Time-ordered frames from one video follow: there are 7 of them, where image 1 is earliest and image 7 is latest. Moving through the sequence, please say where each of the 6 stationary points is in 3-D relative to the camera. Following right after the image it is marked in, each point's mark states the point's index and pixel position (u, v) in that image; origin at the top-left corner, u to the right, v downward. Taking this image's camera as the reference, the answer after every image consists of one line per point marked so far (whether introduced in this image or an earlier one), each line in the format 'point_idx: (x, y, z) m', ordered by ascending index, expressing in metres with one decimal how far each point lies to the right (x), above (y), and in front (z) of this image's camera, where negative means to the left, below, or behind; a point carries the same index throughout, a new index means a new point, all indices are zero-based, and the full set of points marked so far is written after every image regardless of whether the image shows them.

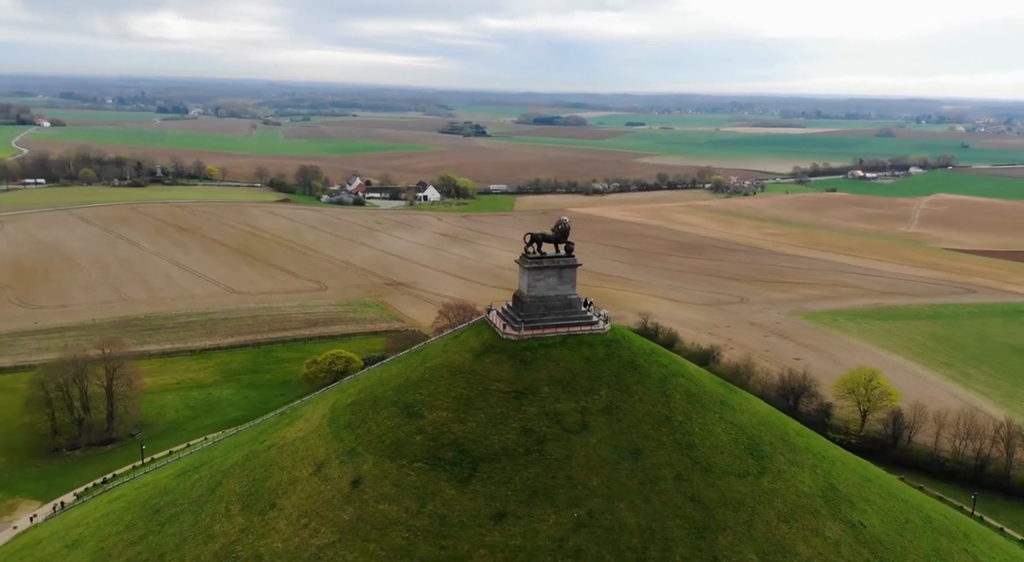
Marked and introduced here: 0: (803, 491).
0: (+6.1, -4.4, +14.8) m
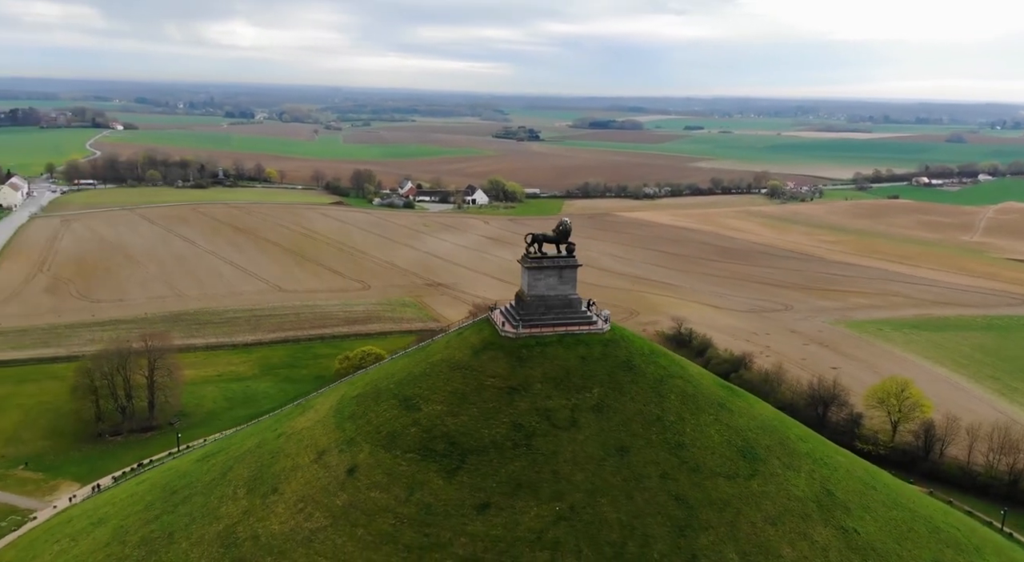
0: (+5.9, -4.4, +14.8) m
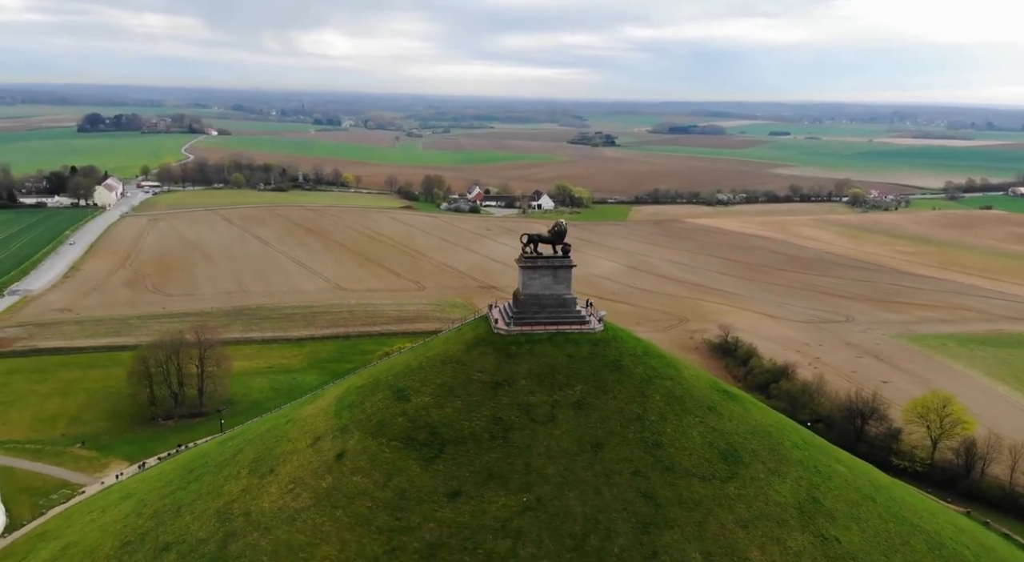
0: (+5.4, -4.5, +14.6) m
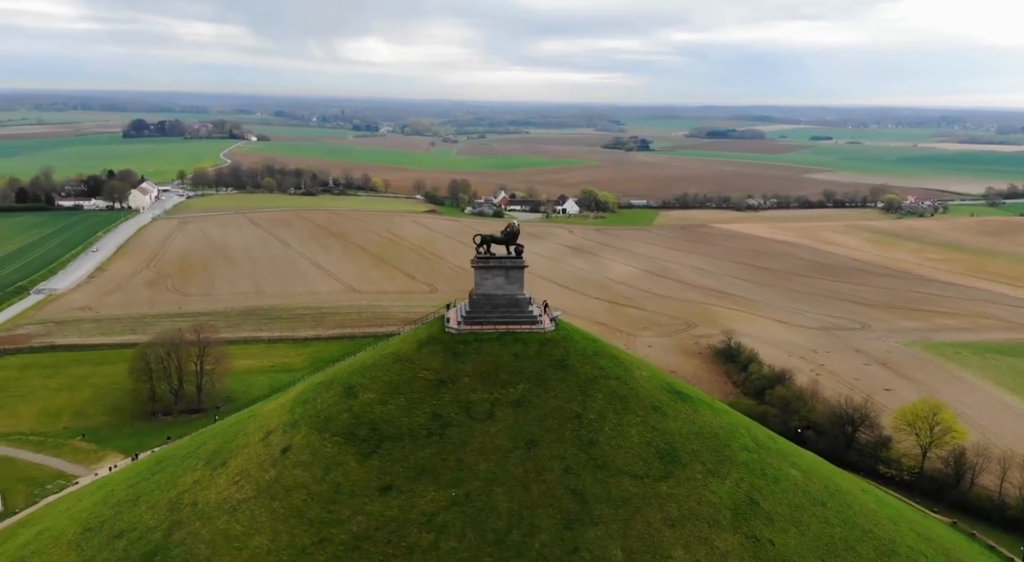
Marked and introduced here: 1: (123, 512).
0: (+4.1, -4.5, +14.7) m
1: (-9.3, -5.5, +16.9) m
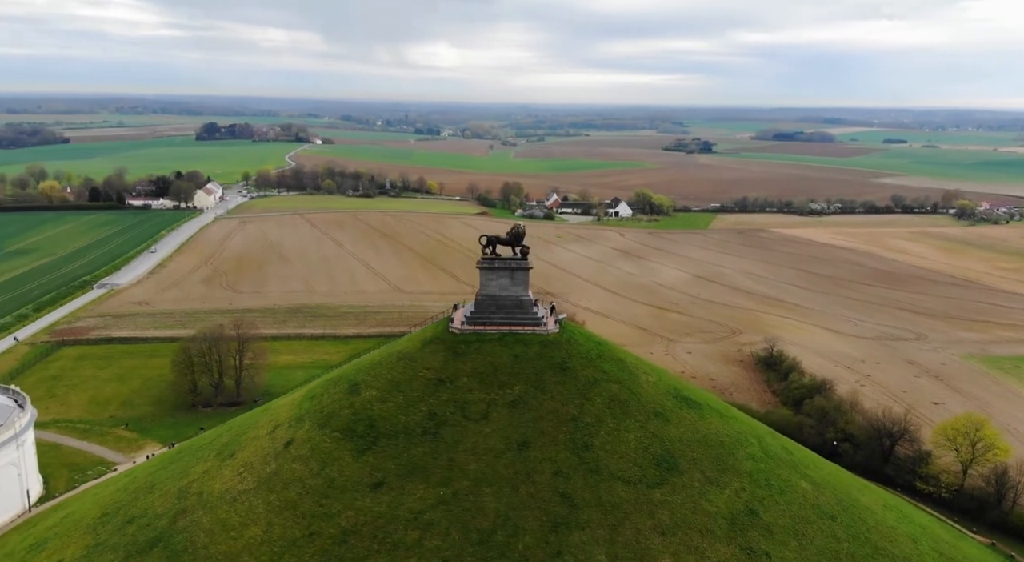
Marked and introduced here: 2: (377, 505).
0: (+3.9, -4.6, +14.4) m
1: (-9.3, -5.4, +17.6) m
2: (-2.6, -4.3, +13.8) m
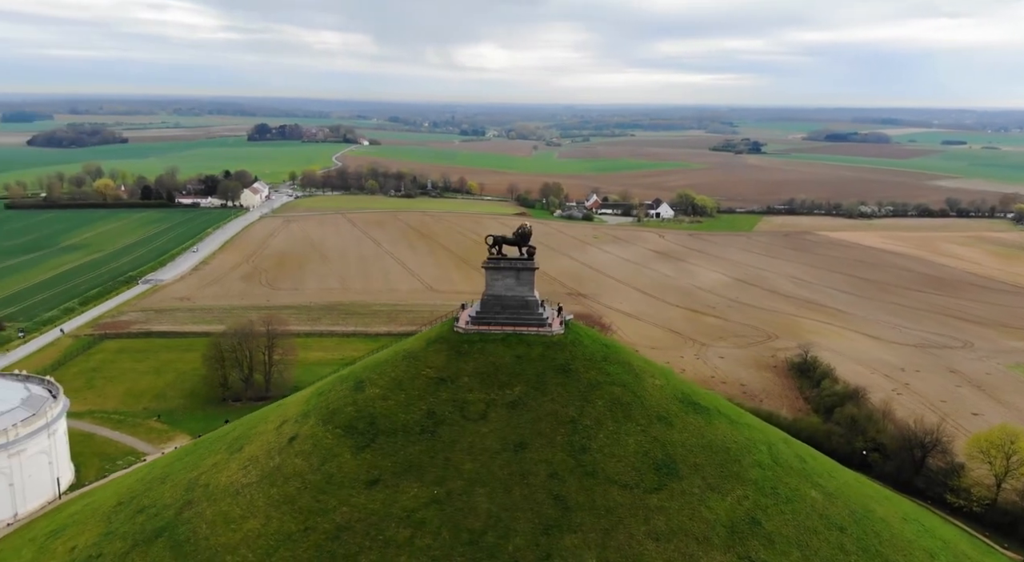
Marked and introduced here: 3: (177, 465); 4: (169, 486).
0: (+3.8, -4.7, +14.1) m
1: (-9.2, -5.3, +18.0) m
2: (-2.7, -4.3, +13.9) m
3: (-9.1, -5.0, +19.2) m
4: (-8.4, -5.0, +17.4) m
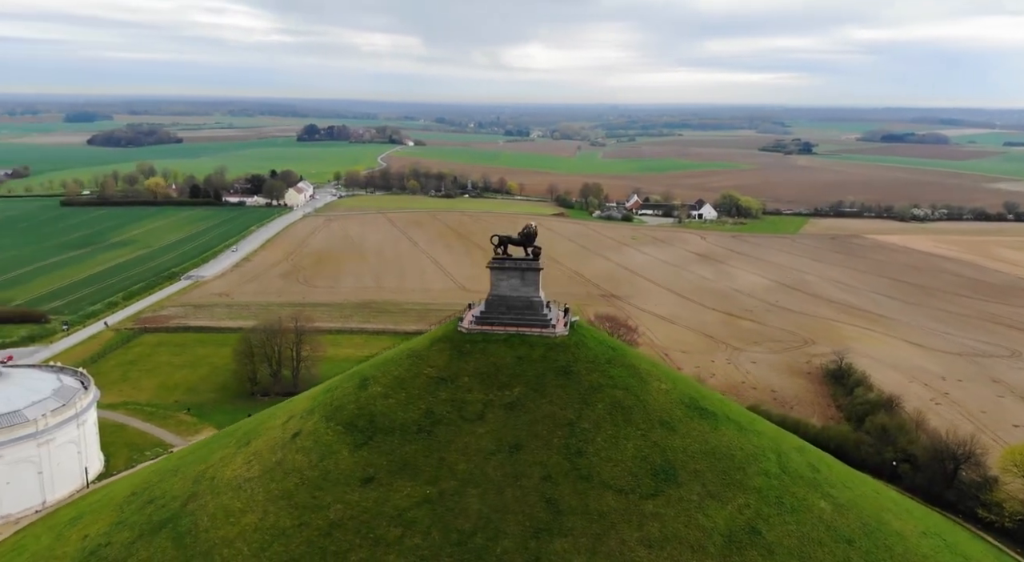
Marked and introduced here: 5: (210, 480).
0: (+3.6, -4.7, +13.8) m
1: (-9.1, -5.2, +18.5) m
2: (-2.9, -4.3, +13.9) m
3: (-8.9, -4.9, +19.6) m
4: (-8.4, -4.9, +17.8) m
5: (-7.1, -4.7, +16.6) m
